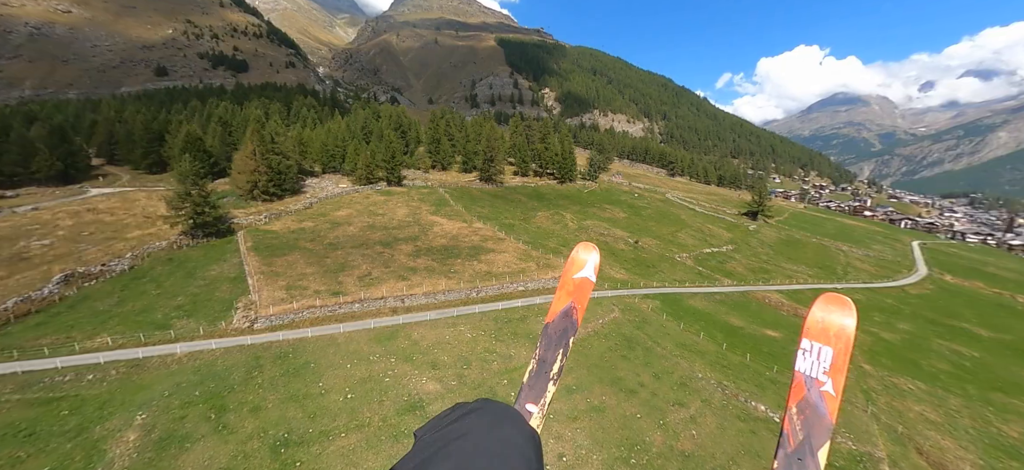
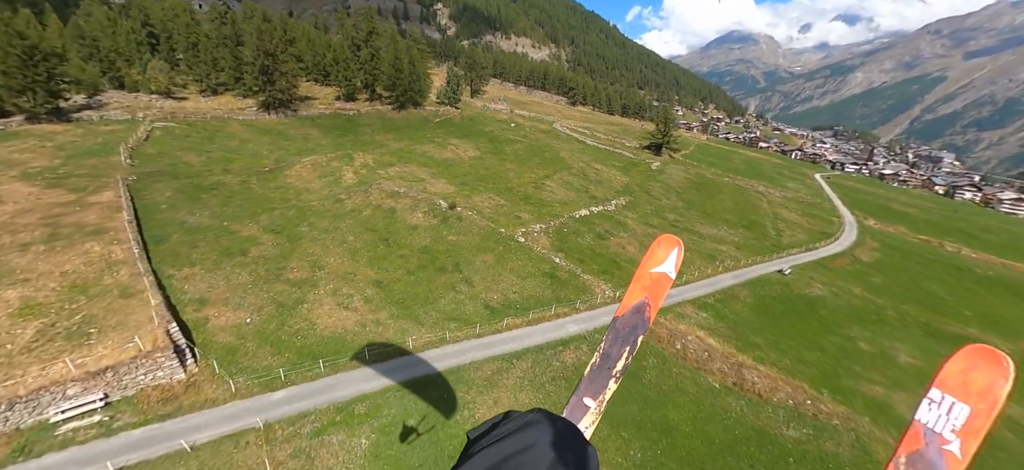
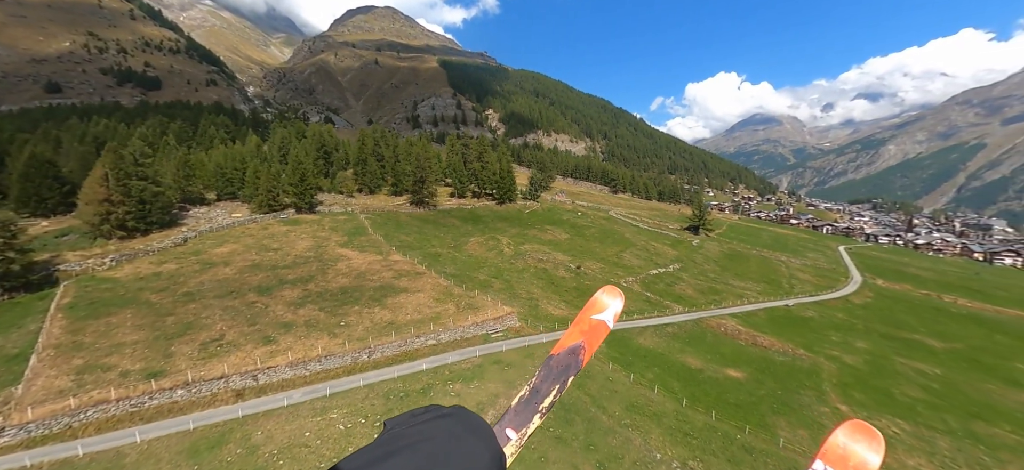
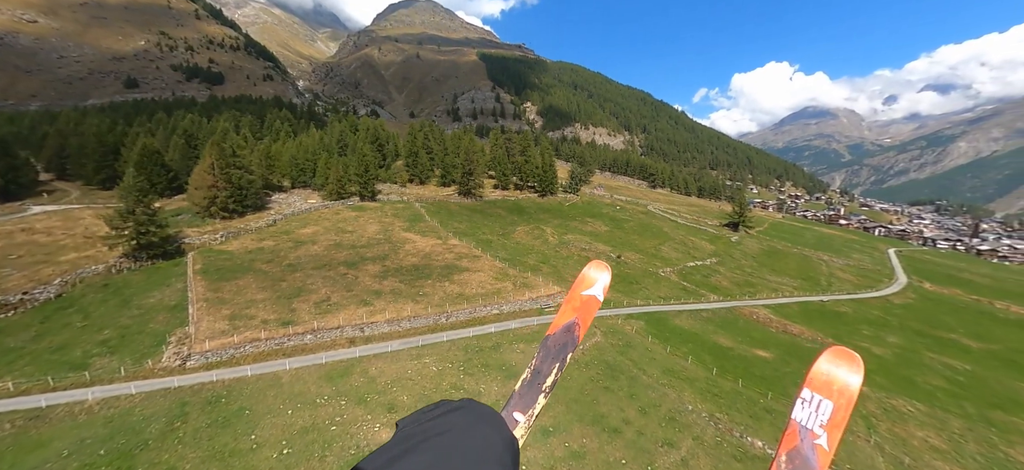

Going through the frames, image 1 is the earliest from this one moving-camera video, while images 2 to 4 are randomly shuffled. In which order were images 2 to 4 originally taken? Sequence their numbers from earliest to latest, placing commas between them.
4, 3, 2
